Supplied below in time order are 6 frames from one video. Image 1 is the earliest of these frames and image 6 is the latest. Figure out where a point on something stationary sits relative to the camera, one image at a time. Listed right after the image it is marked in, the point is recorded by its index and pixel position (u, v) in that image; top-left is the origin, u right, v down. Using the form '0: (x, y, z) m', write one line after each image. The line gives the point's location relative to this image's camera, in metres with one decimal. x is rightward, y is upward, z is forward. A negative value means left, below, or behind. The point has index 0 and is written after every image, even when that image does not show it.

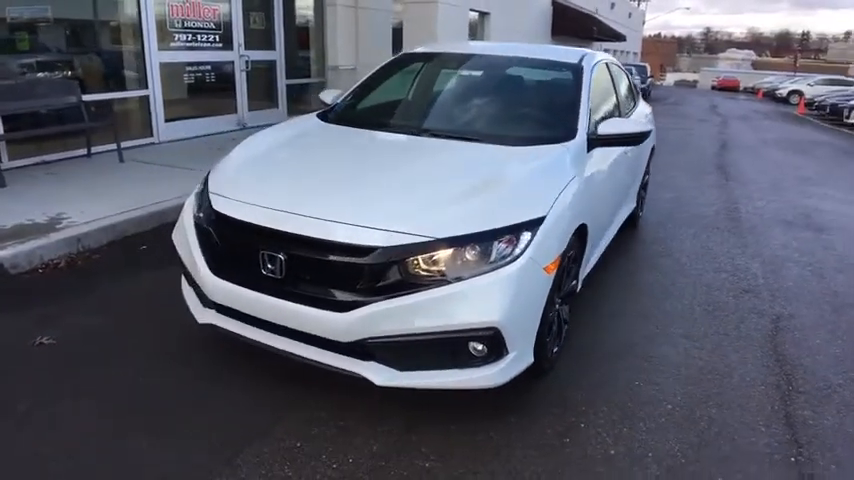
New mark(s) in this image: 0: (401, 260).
0: (-0.1, -0.1, +2.8) m
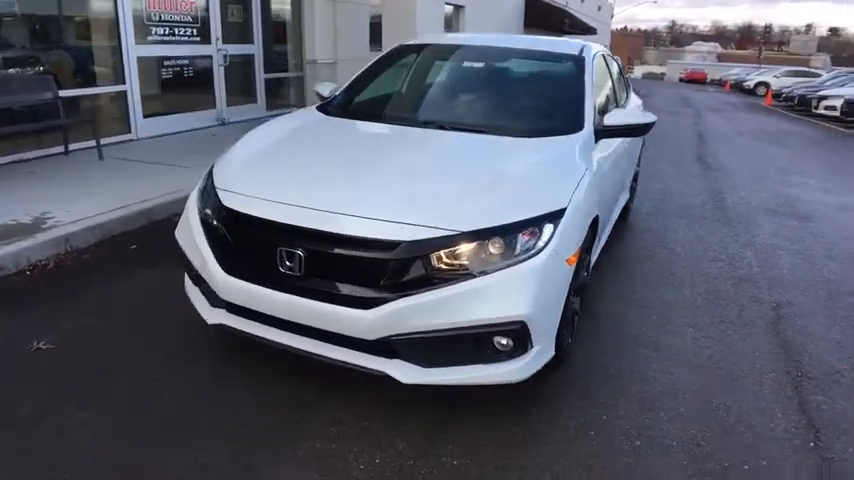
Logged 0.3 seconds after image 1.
0: (0.0, -0.1, +2.7) m
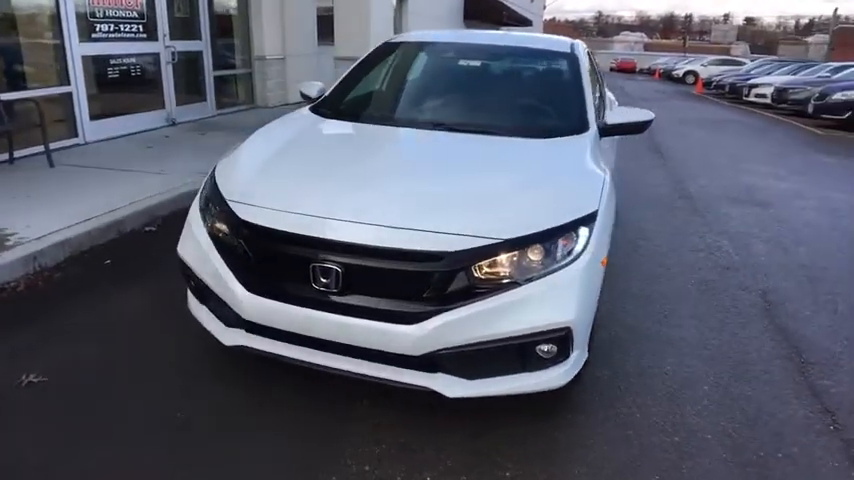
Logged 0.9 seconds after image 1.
0: (+0.2, -0.1, +2.7) m
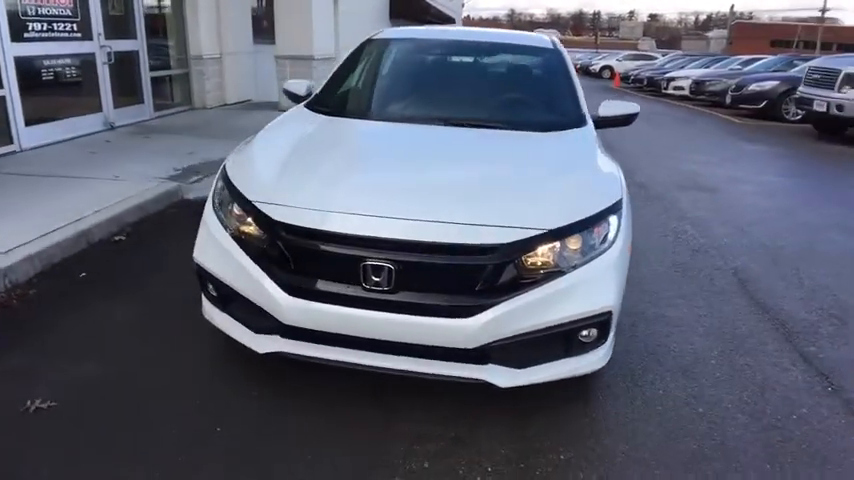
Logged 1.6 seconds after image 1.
0: (+0.4, -0.1, +2.7) m
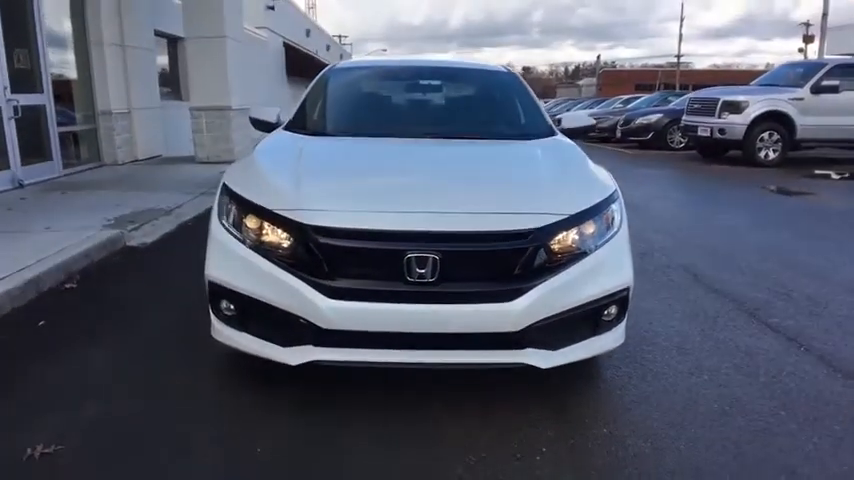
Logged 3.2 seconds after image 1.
0: (+0.5, 0.0, +2.9) m
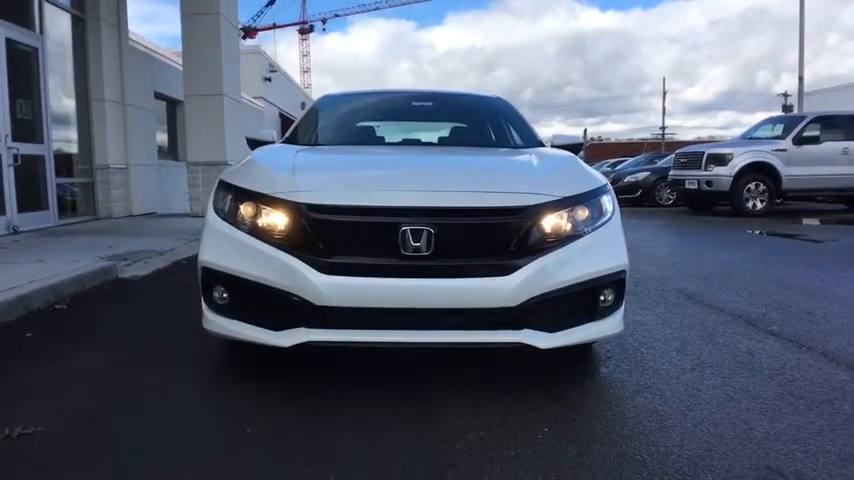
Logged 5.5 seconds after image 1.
0: (+0.5, +0.1, +2.9) m
